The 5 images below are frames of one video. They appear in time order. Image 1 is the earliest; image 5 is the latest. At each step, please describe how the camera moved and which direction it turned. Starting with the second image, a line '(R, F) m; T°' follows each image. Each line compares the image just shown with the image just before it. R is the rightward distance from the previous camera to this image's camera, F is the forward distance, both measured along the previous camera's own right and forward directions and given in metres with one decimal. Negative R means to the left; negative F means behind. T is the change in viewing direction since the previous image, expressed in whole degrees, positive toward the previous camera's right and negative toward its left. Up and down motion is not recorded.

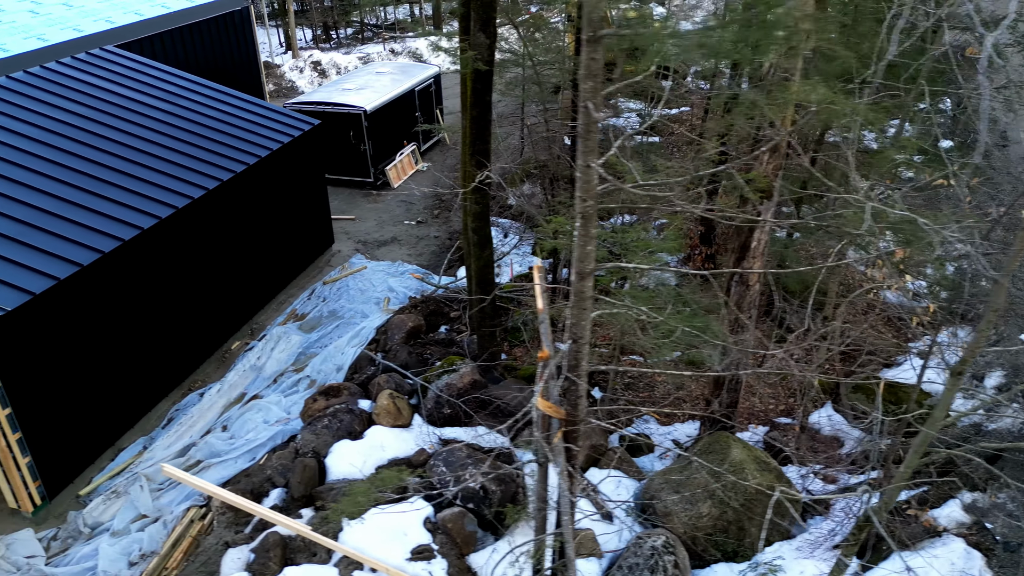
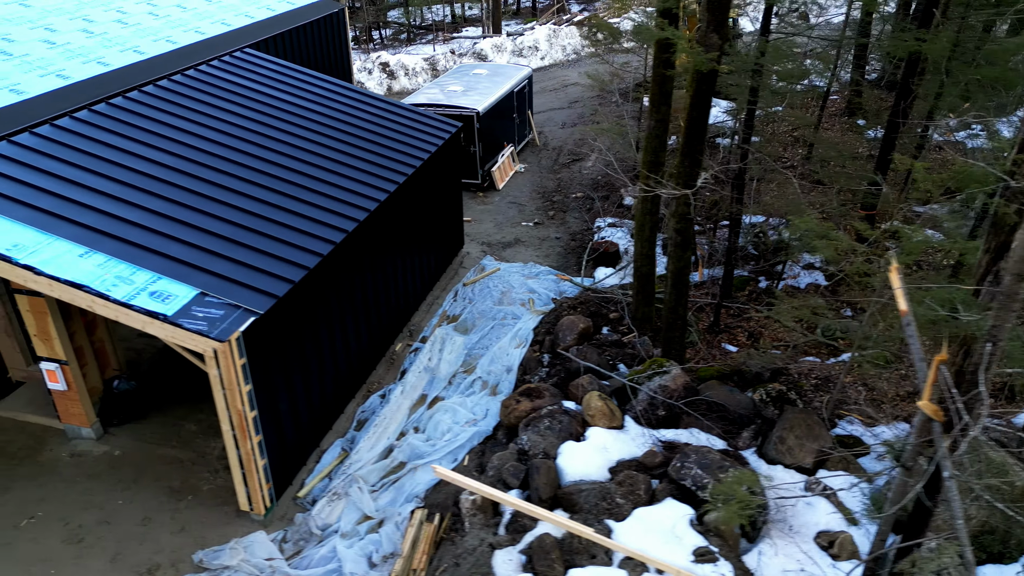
(-2.0, 0.0) m; 0°
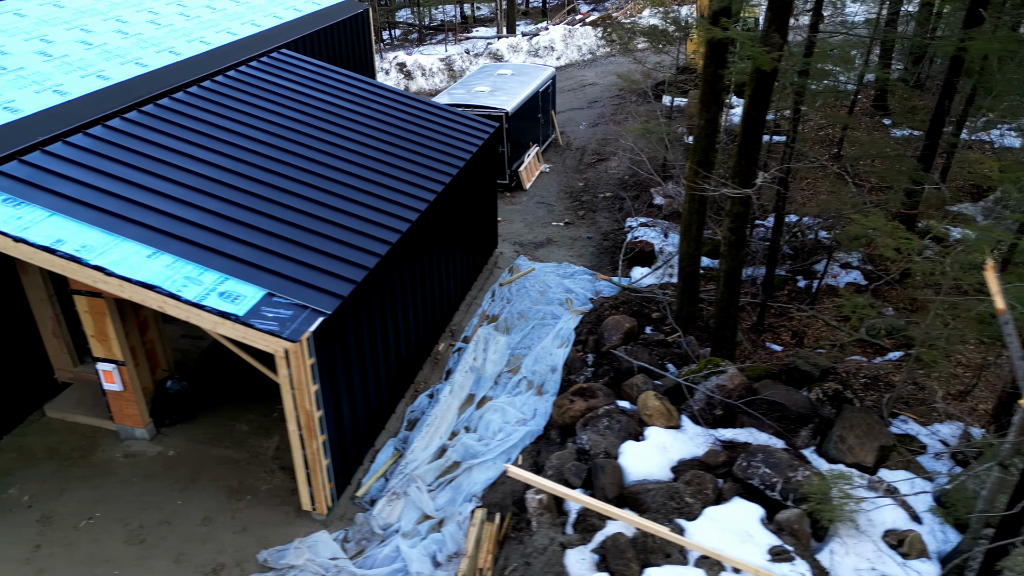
(-0.5, 0.0) m; 0°
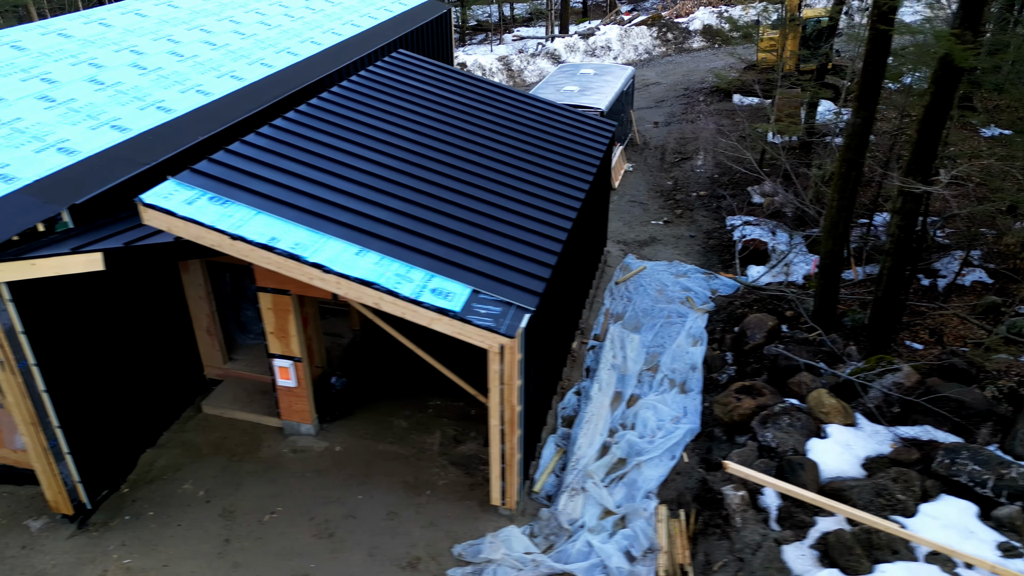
(-1.6, -0.1) m; -1°
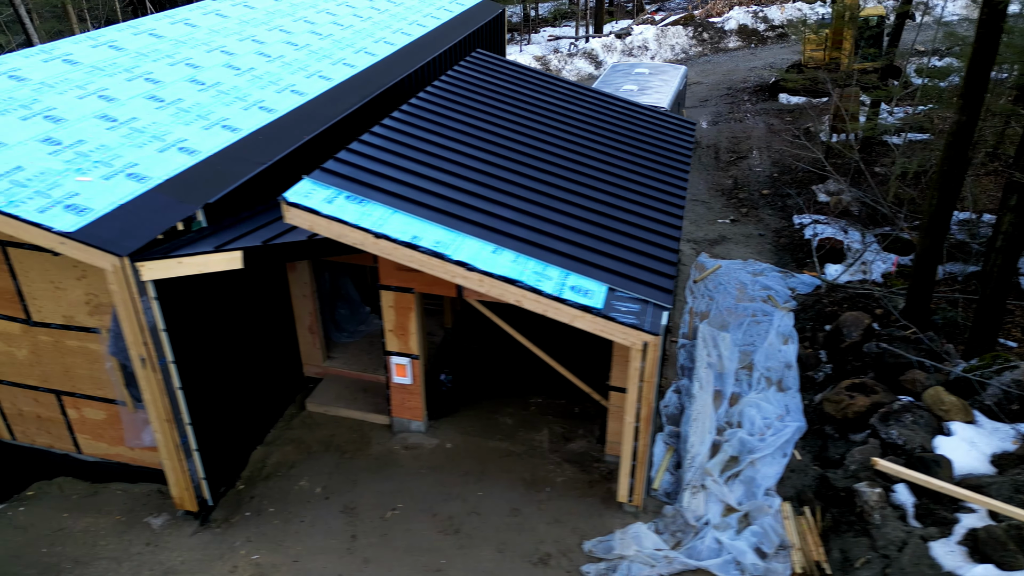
(-1.1, 0.0) m; 0°
